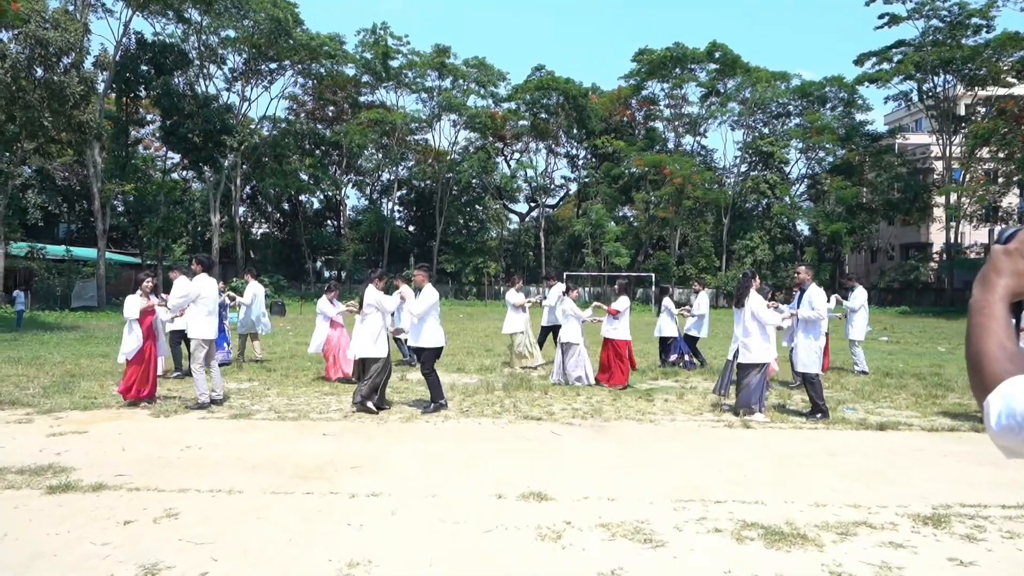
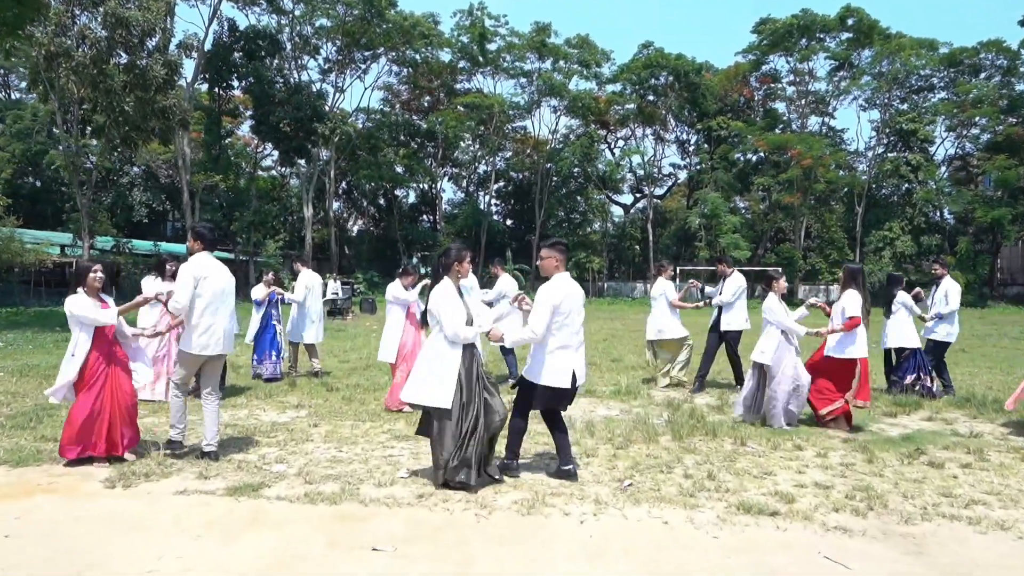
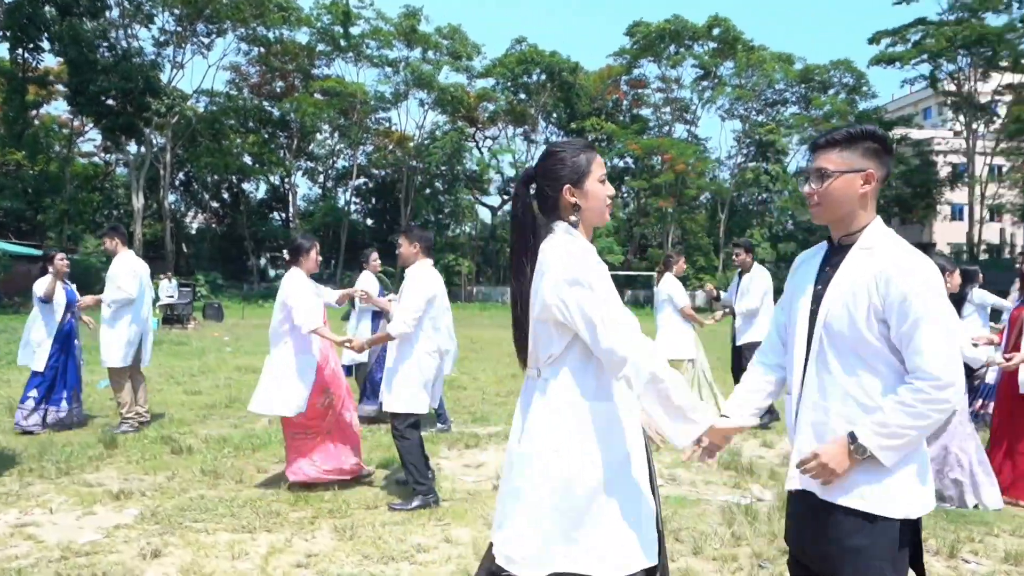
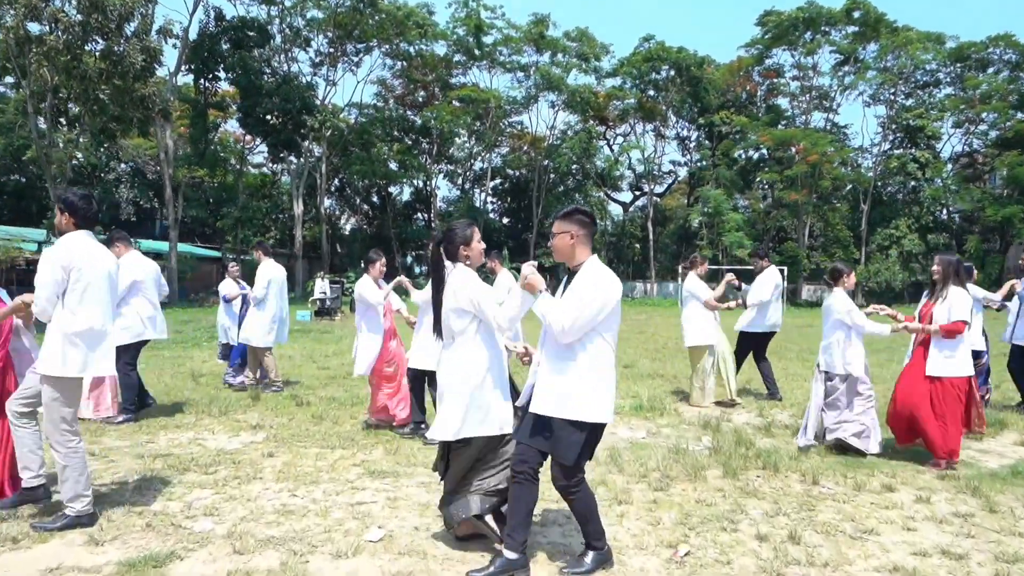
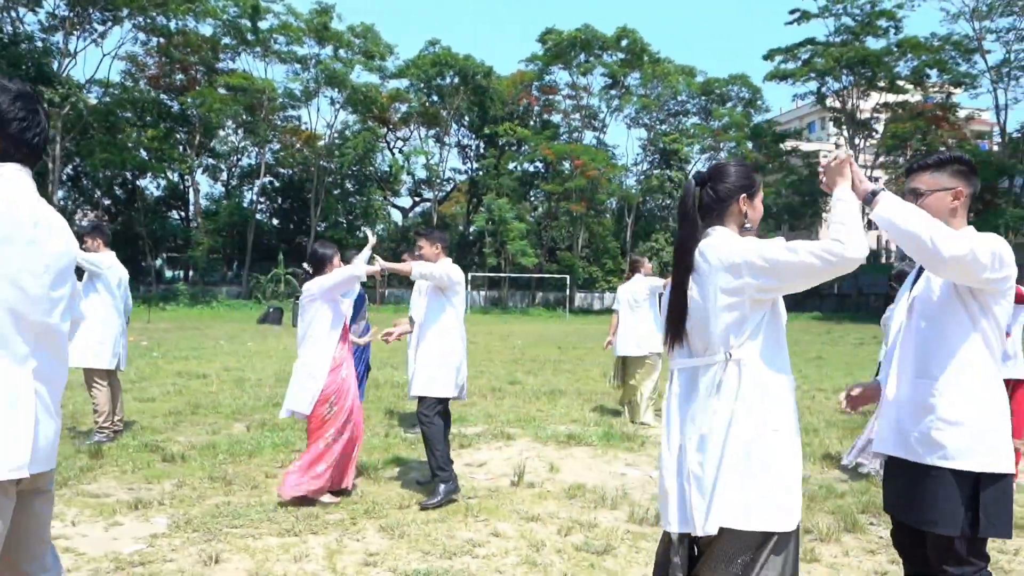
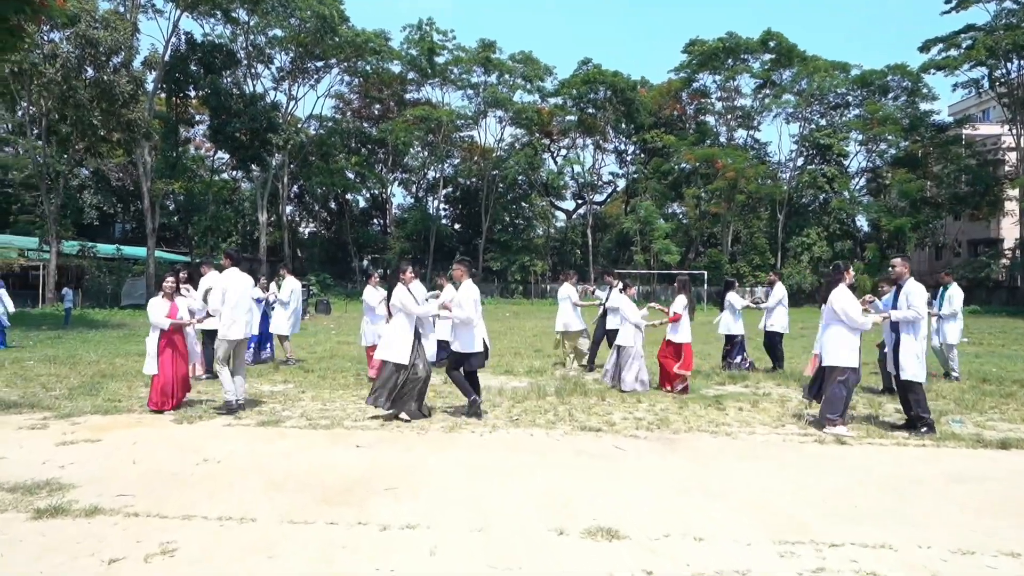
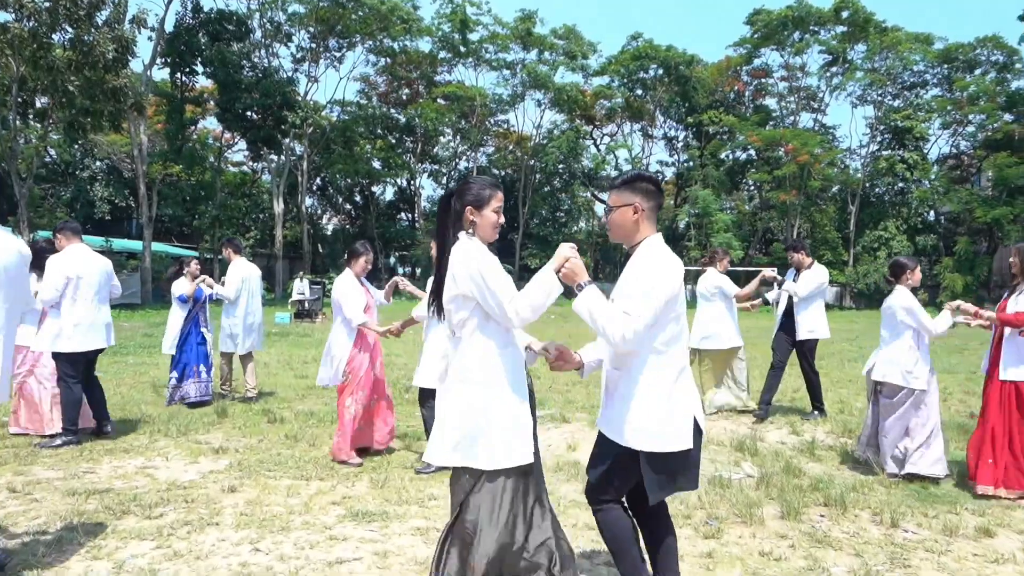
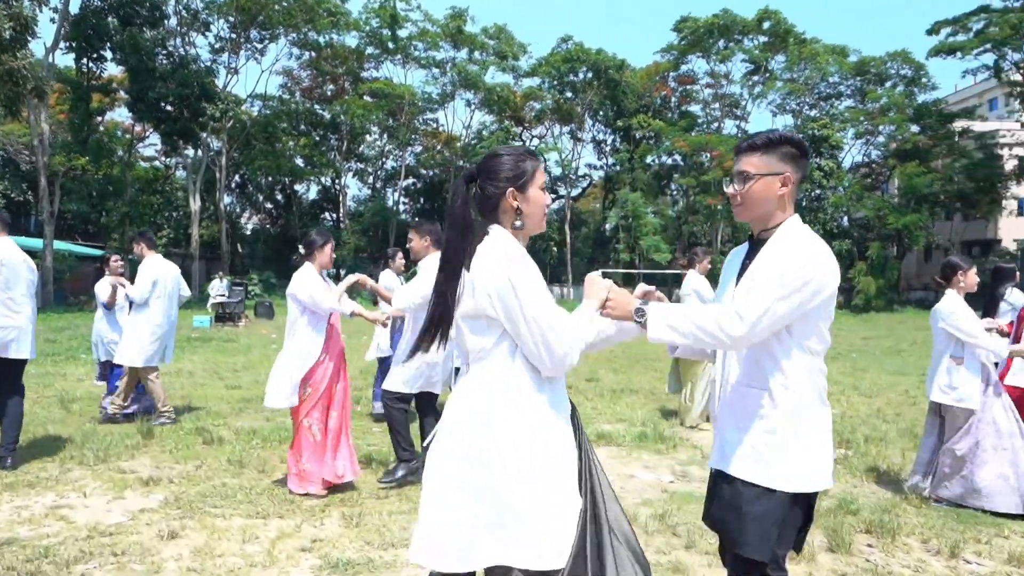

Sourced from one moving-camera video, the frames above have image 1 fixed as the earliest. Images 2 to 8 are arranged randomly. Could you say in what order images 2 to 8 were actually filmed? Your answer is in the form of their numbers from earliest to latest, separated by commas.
6, 2, 4, 7, 8, 3, 5
